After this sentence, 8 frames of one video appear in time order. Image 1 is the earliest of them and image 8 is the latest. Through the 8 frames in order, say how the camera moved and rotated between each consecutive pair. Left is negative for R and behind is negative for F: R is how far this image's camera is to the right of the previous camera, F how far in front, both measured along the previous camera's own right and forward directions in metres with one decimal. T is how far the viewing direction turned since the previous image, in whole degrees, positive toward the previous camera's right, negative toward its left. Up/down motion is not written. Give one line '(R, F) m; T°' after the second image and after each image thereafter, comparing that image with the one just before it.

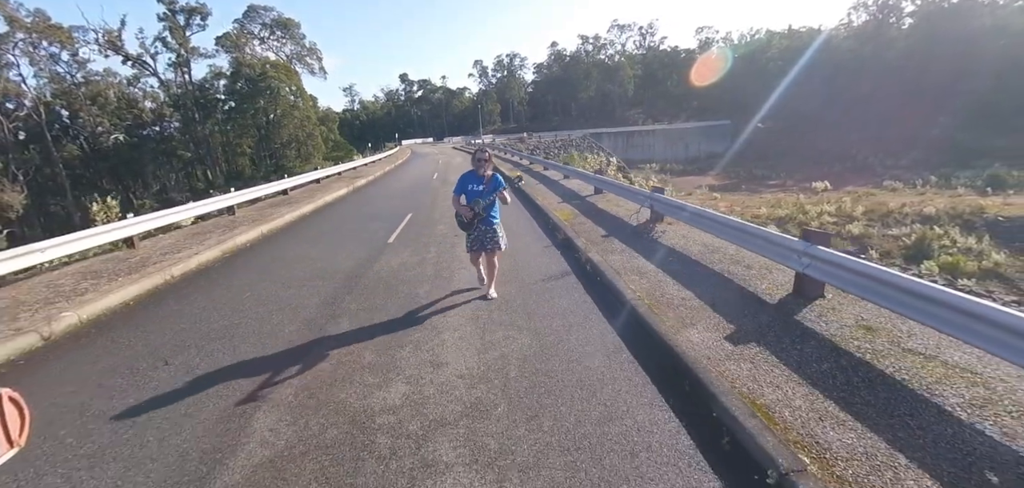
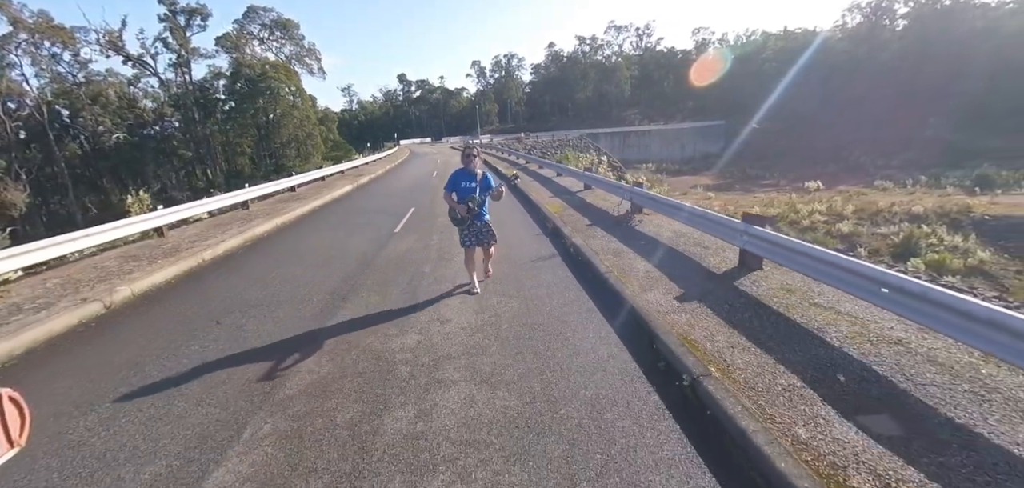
(+0.1, -0.9) m; 0°
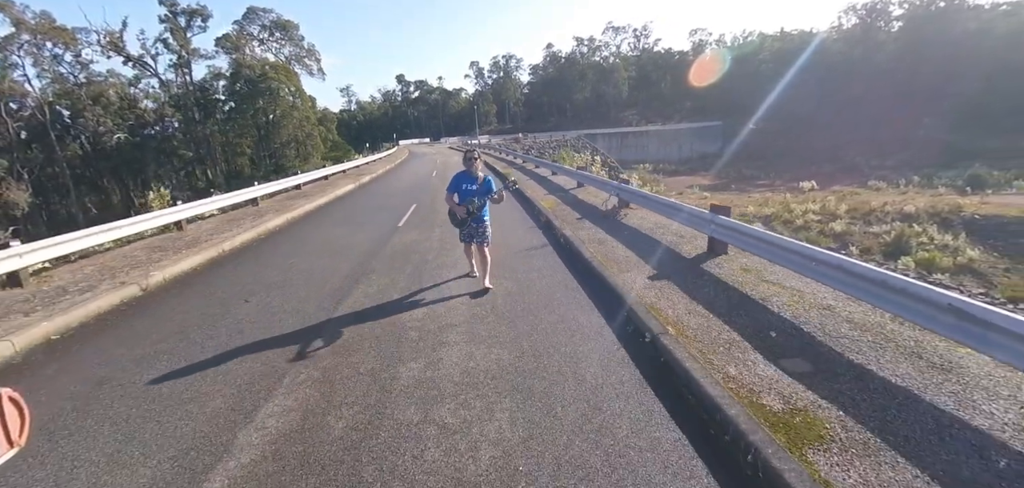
(0.0, -0.7) m; 0°
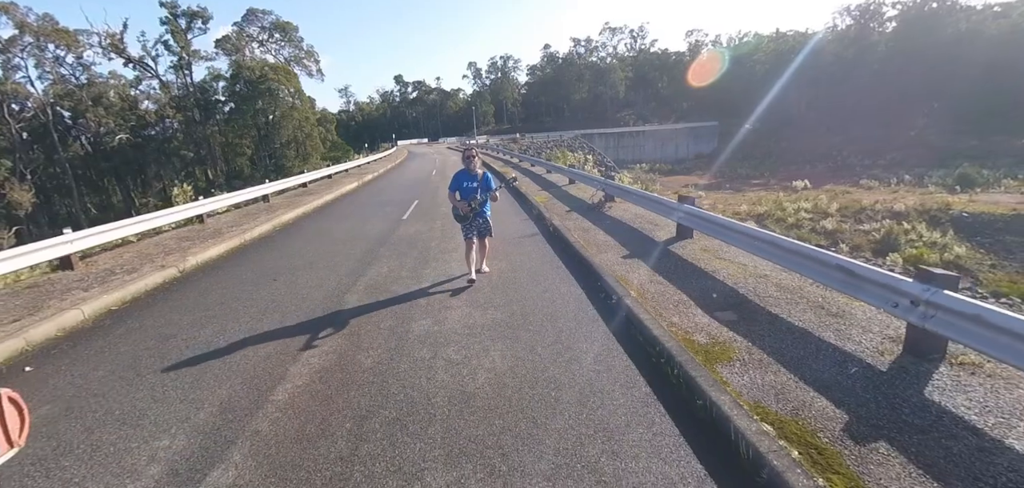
(+0.1, -0.9) m; 0°
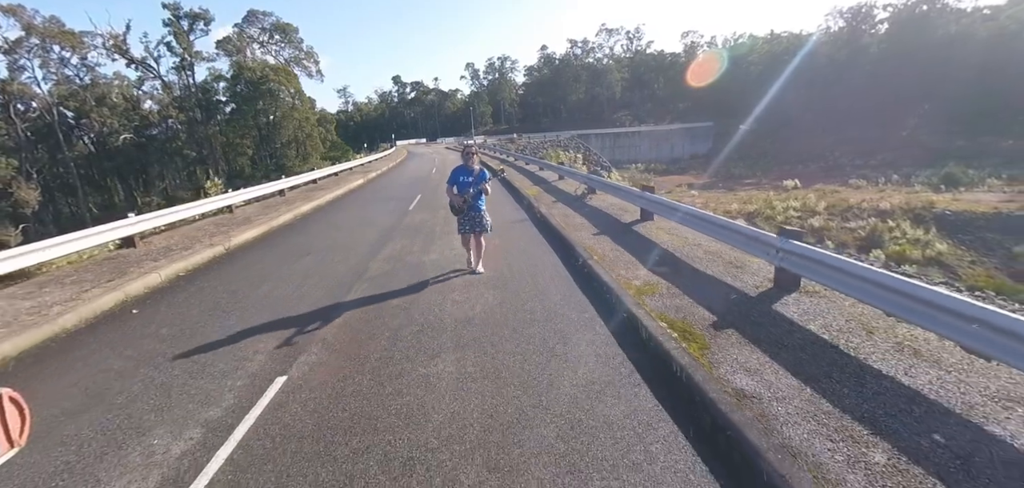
(+0.1, -1.5) m; 0°
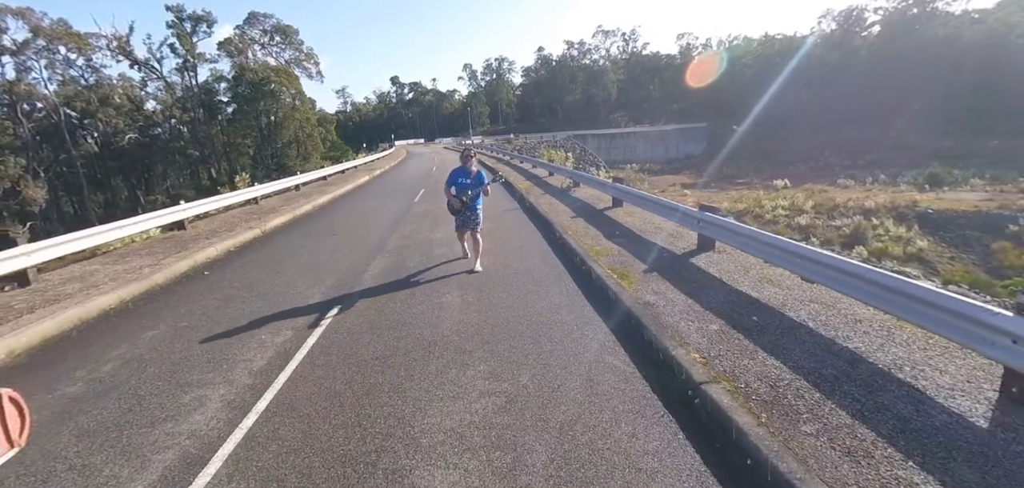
(+0.1, -1.6) m; 0°
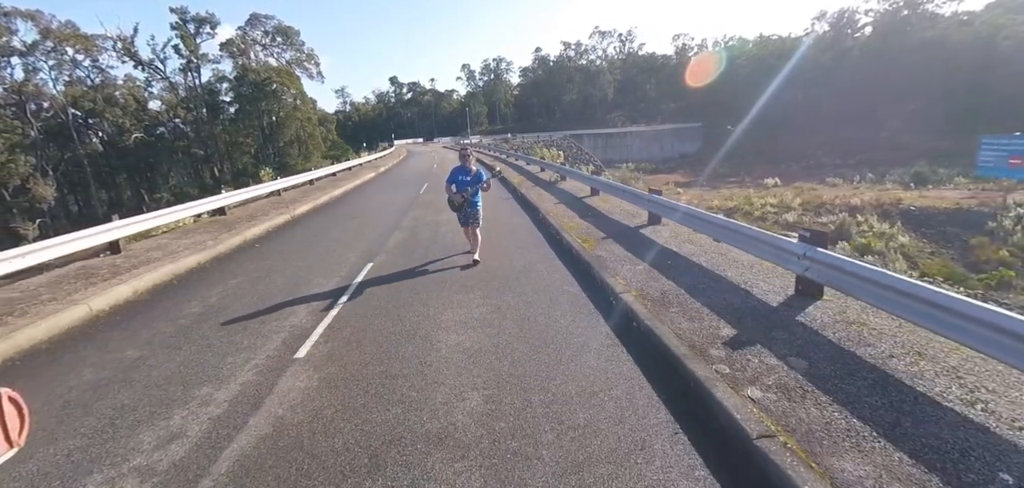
(+0.1, -1.8) m; 0°
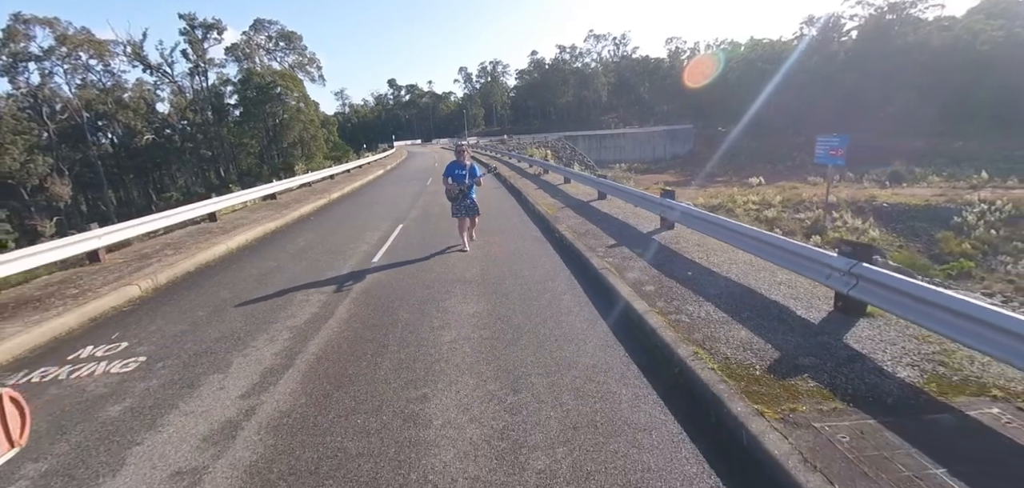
(+0.2, -3.3) m; 0°
